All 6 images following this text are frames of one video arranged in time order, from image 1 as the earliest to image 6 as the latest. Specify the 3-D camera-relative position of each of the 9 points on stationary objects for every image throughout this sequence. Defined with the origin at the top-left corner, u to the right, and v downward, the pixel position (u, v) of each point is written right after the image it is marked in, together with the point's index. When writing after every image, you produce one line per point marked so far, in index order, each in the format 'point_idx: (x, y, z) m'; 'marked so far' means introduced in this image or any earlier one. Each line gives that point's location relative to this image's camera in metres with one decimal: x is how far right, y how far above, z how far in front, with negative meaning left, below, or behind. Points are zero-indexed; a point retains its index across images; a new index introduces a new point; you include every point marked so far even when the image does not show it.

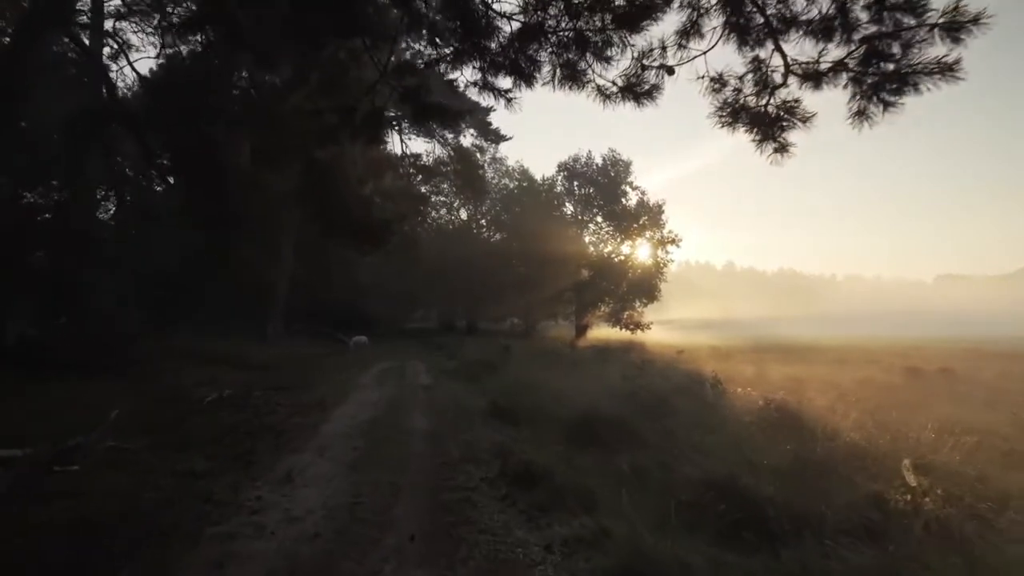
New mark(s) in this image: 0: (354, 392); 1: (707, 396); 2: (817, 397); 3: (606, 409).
0: (-4.4, -2.9, +18.8) m
1: (+4.6, -2.6, +15.9) m
2: (+7.9, -2.9, +17.7) m
3: (+1.8, -2.4, +13.3) m
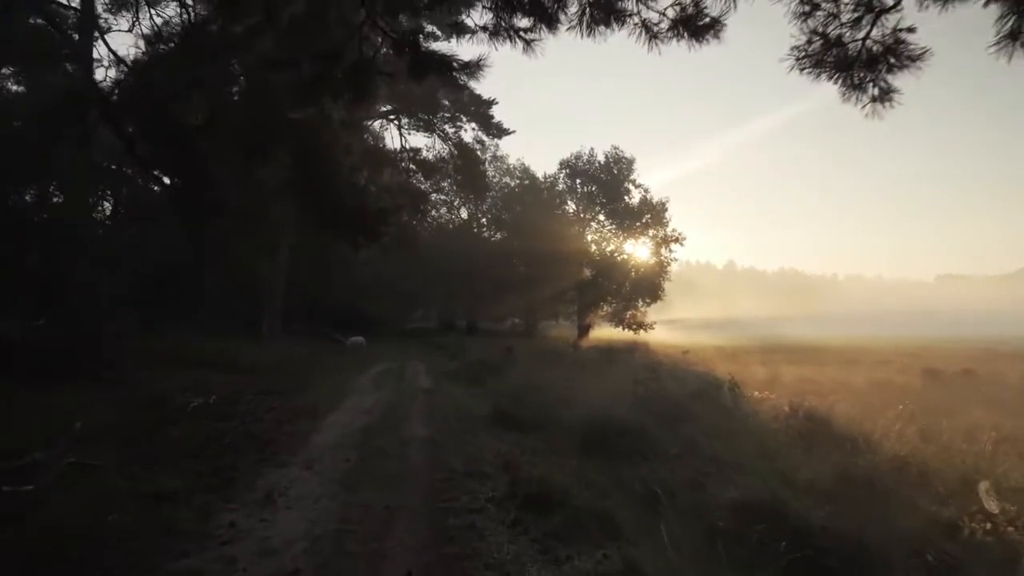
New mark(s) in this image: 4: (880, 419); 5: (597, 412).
0: (-4.3, -2.8, +17.8) m
1: (+4.7, -2.5, +14.9) m
2: (+8.1, -2.8, +16.7) m
3: (+1.9, -2.3, +12.2) m
4: (+7.3, -2.6, +13.5) m
5: (+1.6, -2.4, +12.8) m
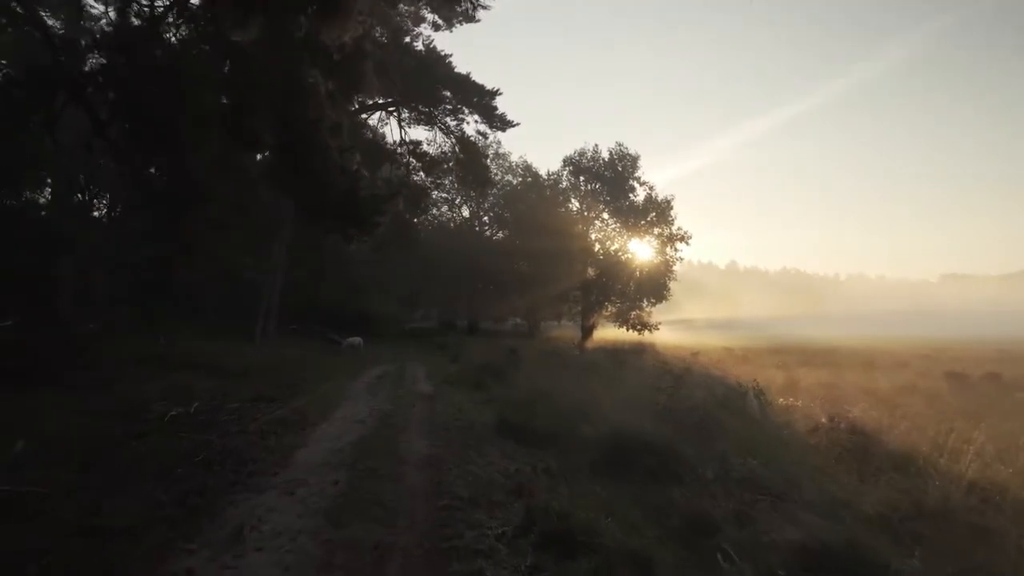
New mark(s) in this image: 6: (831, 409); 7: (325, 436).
0: (-4.1, -2.8, +16.5) m
1: (+4.8, -2.5, +13.6) m
2: (+8.2, -2.8, +15.4) m
3: (+2.1, -2.3, +10.9) m
4: (+7.4, -2.6, +12.2) m
5: (+1.8, -2.3, +11.5) m
6: (+7.1, -2.7, +15.3) m
7: (-3.4, -2.7, +12.3) m
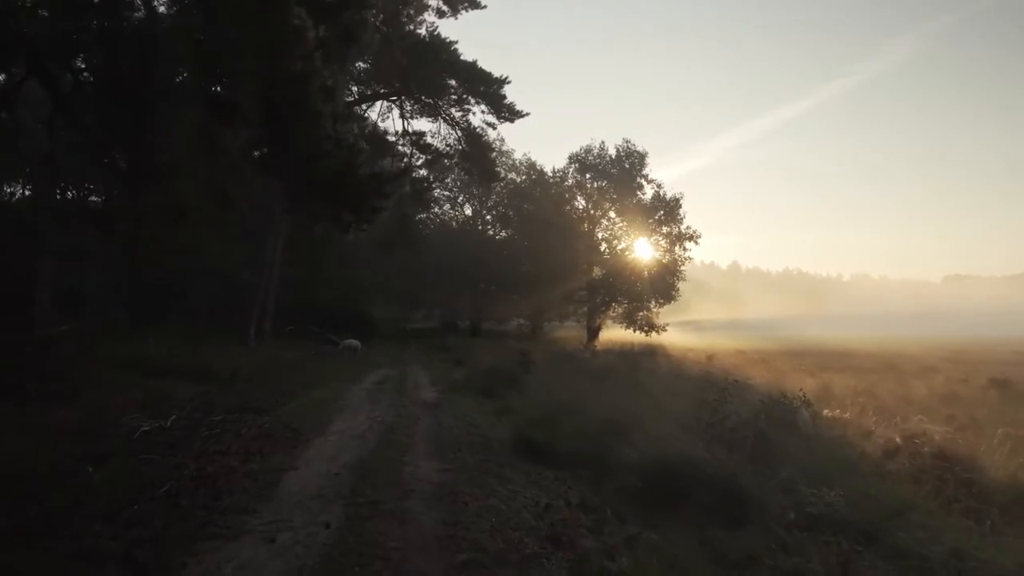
0: (-3.8, -2.7, +14.8) m
1: (+5.2, -2.5, +11.9) m
2: (+8.6, -2.8, +13.7) m
3: (+2.5, -2.3, +9.3) m
4: (+7.8, -2.6, +10.5) m
5: (+2.1, -2.3, +9.8) m
6: (+7.5, -2.7, +13.6) m
7: (-3.0, -2.6, +10.6) m
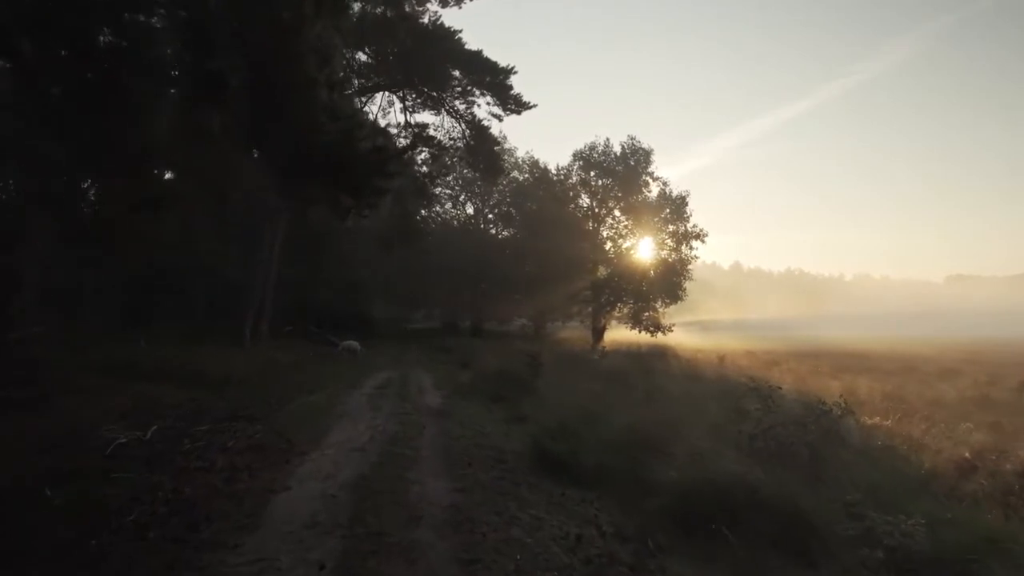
0: (-3.5, -2.7, +13.6) m
1: (+5.4, -2.4, +10.7) m
2: (+8.8, -2.7, +12.5) m
3: (+2.7, -2.2, +8.1) m
4: (+8.0, -2.5, +9.3) m
5: (+2.4, -2.3, +8.6) m
6: (+7.7, -2.7, +12.5) m
7: (-2.7, -2.6, +9.4) m
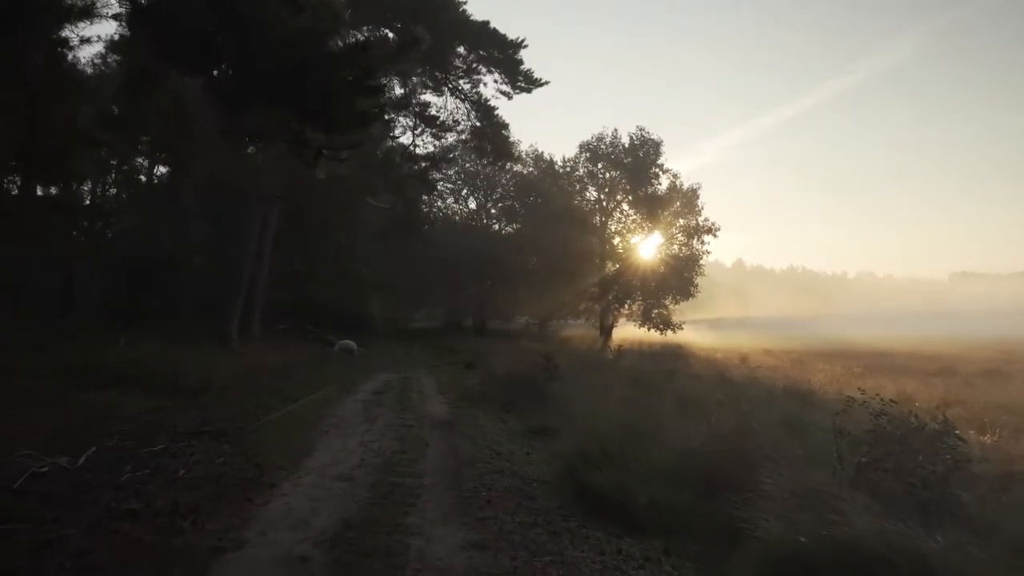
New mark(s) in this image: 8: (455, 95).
0: (-3.1, -2.5, +11.3) m
1: (+5.8, -2.2, +8.4) m
2: (+9.2, -2.5, +10.1) m
3: (+3.1, -2.0, +5.7) m
4: (+8.4, -2.3, +6.9) m
5: (+2.7, -2.1, +6.2) m
6: (+8.1, -2.5, +10.1) m
7: (-2.4, -2.4, +7.0) m
8: (-1.6, +5.9, +19.9) m
